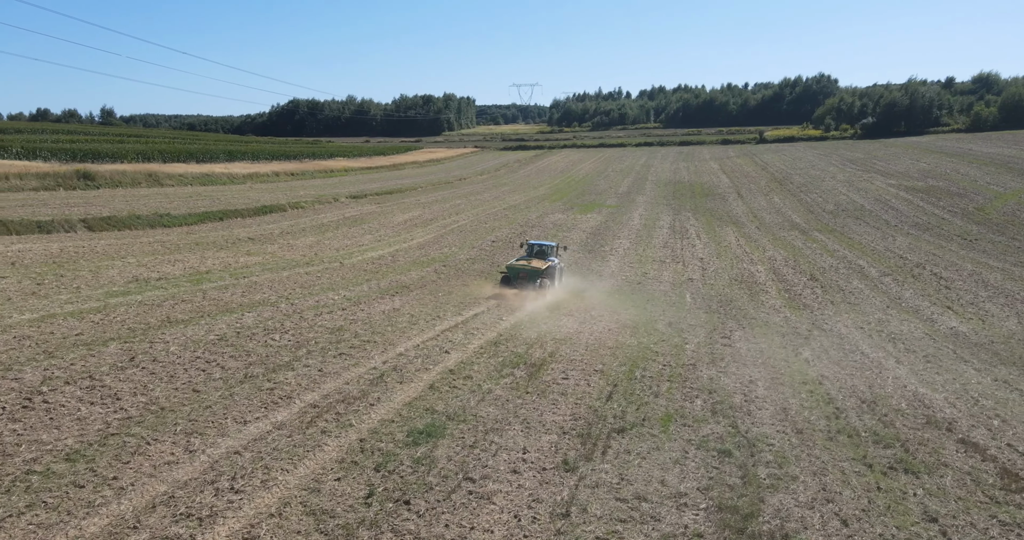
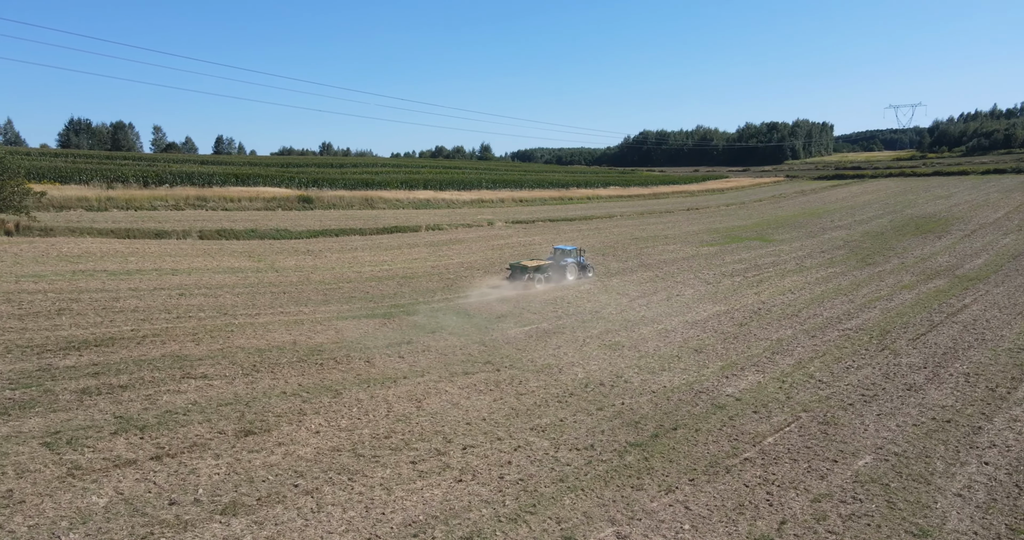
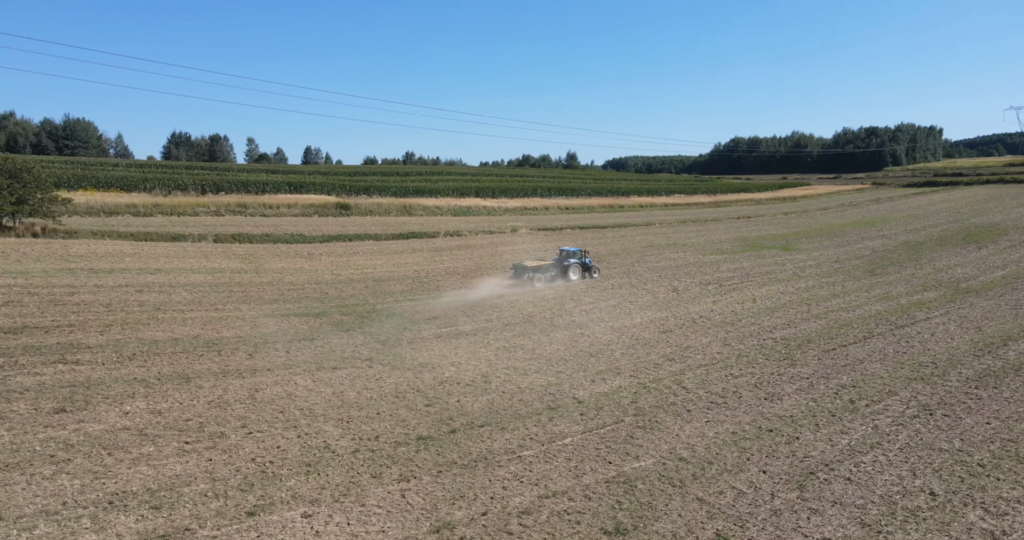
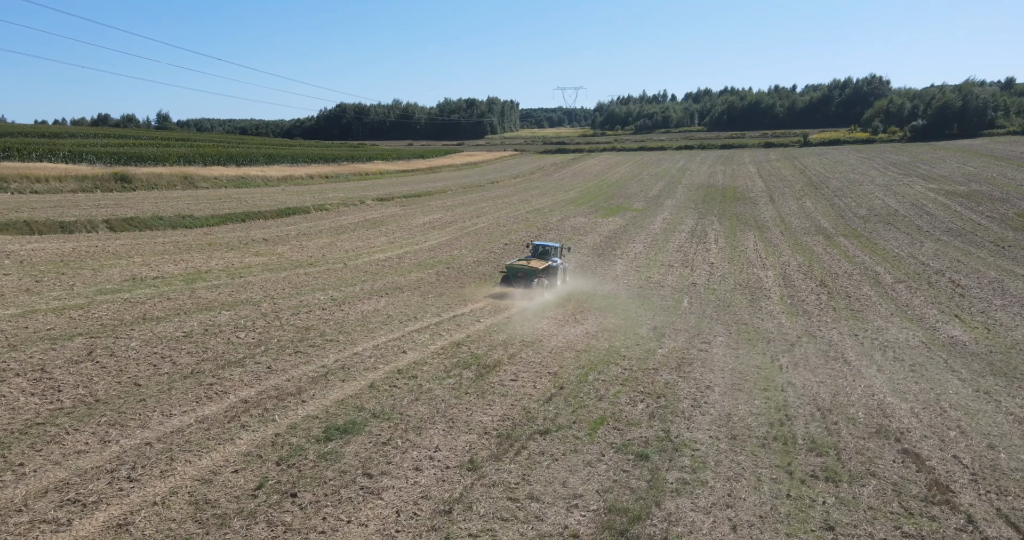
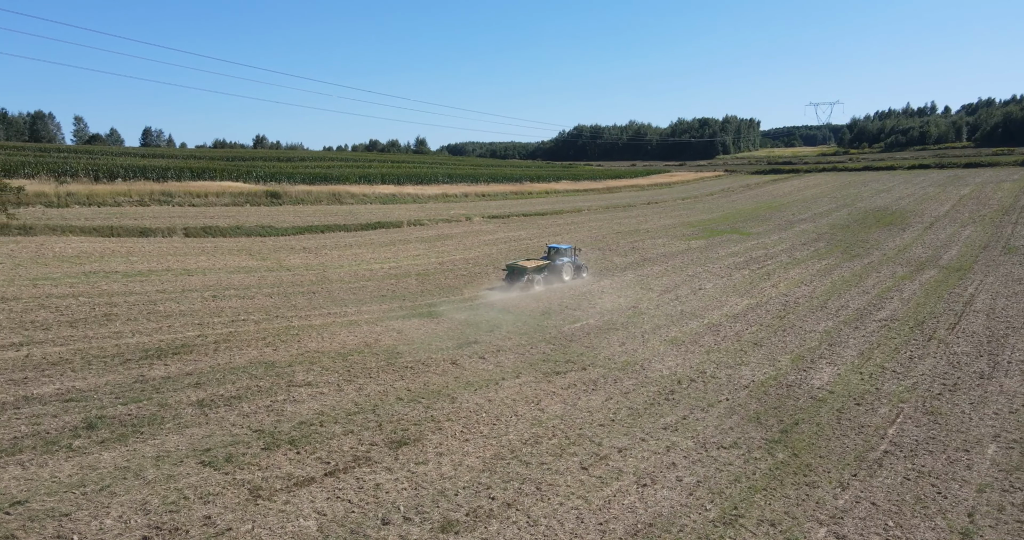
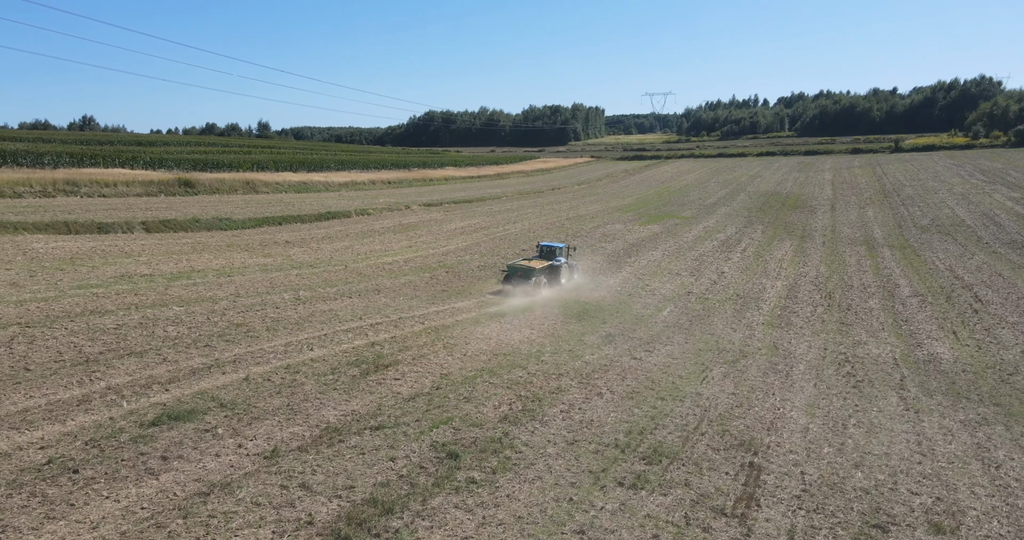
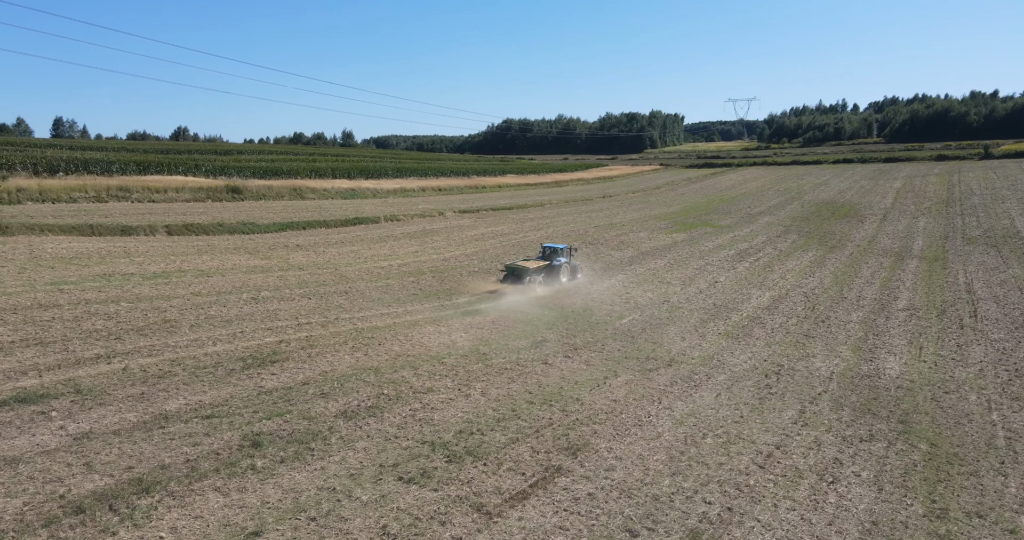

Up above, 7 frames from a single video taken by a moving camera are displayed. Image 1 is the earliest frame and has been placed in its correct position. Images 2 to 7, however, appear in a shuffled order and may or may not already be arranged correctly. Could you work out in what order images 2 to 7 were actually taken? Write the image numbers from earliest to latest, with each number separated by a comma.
4, 6, 7, 5, 2, 3
